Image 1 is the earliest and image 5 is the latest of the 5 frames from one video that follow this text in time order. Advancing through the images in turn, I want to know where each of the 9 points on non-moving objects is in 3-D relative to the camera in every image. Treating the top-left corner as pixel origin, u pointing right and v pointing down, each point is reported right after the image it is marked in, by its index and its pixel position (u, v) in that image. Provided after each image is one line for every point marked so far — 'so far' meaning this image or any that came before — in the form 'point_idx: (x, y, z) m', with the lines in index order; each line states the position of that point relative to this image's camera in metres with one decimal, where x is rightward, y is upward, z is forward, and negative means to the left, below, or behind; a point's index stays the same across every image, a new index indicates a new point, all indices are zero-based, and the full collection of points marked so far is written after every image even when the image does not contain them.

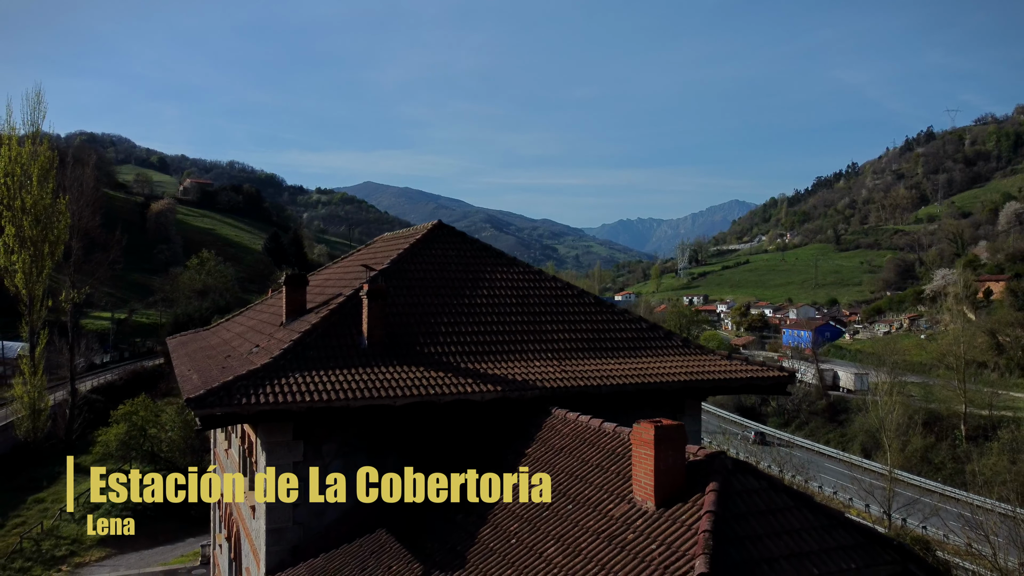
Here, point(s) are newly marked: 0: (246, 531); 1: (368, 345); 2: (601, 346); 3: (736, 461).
0: (-4.7, -4.2, +12.5) m
1: (-2.1, -0.8, +10.6) m
2: (+1.5, -1.0, +12.0) m
3: (+2.2, -1.7, +7.1) m
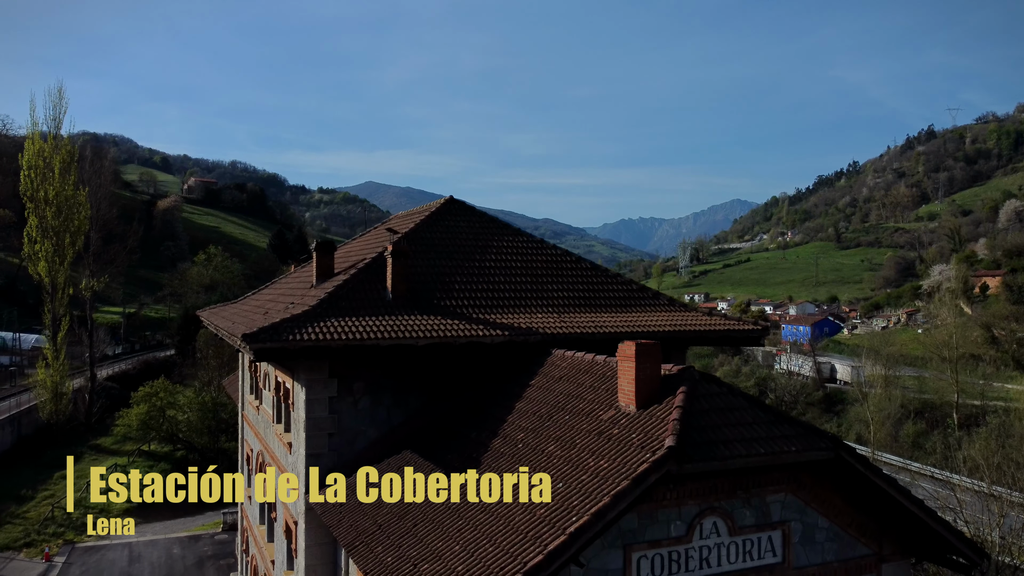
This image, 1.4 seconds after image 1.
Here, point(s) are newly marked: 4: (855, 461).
0: (-4.6, -3.5, +14.1) m
1: (-2.0, -0.2, +12.1) m
2: (+1.6, -0.3, +13.6) m
3: (+2.3, -1.0, +8.6) m
4: (+4.0, -2.0, +8.2) m
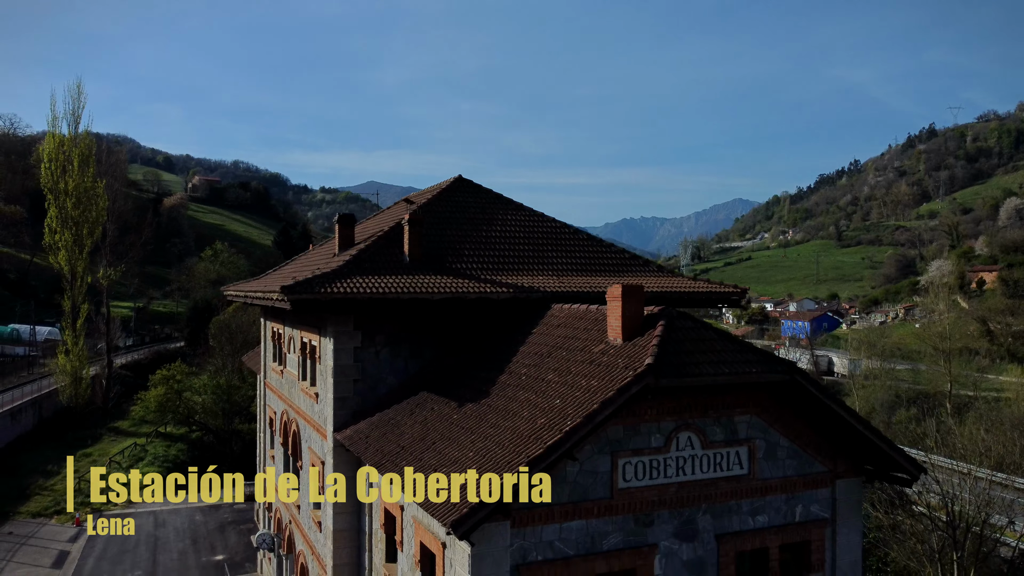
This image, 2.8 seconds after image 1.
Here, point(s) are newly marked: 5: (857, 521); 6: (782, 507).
0: (-4.5, -2.8, +15.6) m
1: (-2.0, +0.5, +13.6) m
2: (+1.7, +0.4, +15.0) m
3: (+2.4, -0.3, +10.1) m
4: (+4.0, -1.3, +9.7) m
5: (+5.2, -3.5, +10.8) m
6: (+3.9, -3.2, +10.3) m
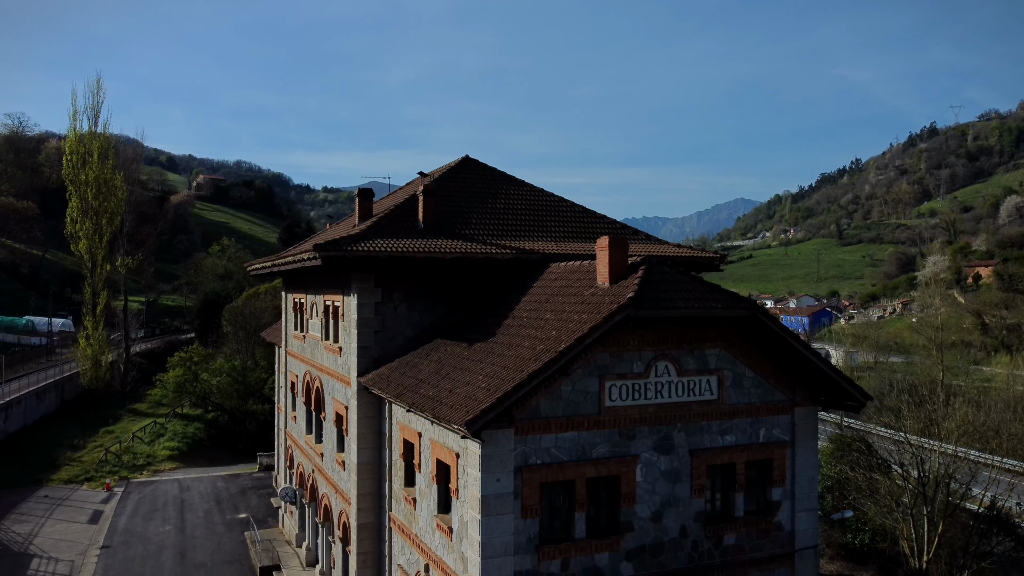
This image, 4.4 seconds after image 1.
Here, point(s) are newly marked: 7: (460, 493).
0: (-4.4, -2.1, +17.3) m
1: (-1.9, +1.3, +15.3) m
2: (+1.7, +1.2, +16.7) m
3: (+2.4, +0.4, +11.8) m
4: (+4.1, -0.5, +11.4) m
5: (+5.3, -2.7, +12.5) m
6: (+4.0, -2.4, +12.0) m
7: (-0.8, -3.1, +10.9) m
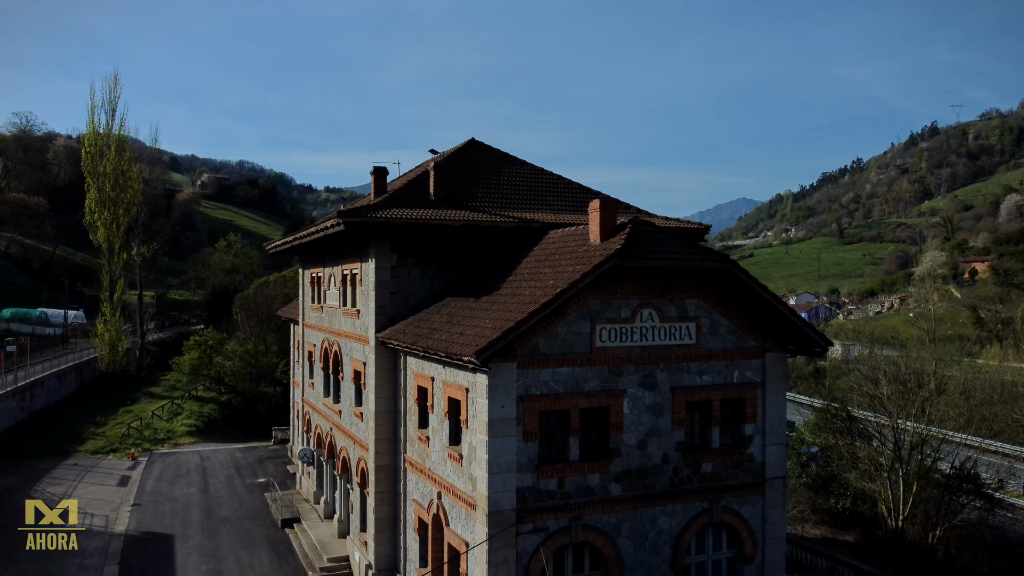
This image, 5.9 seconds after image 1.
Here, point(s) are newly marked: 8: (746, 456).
0: (-4.3, -1.3, +18.9) m
1: (-1.8, +2.1, +16.9) m
2: (+1.8, +2.0, +18.3) m
3: (+2.5, +1.2, +13.4) m
4: (+4.1, +0.3, +13.0) m
5: (+5.3, -1.9, +14.1) m
6: (+4.0, -1.6, +13.6) m
7: (-0.7, -2.3, +12.5) m
8: (+4.5, -3.2, +13.8) m
